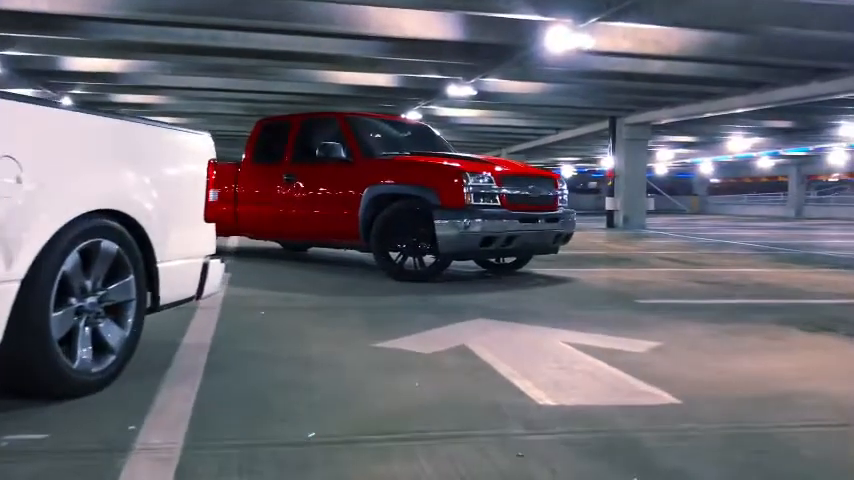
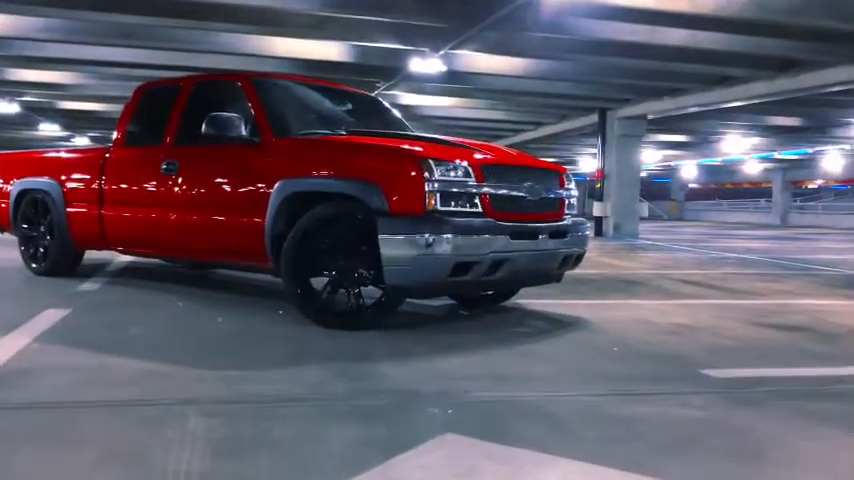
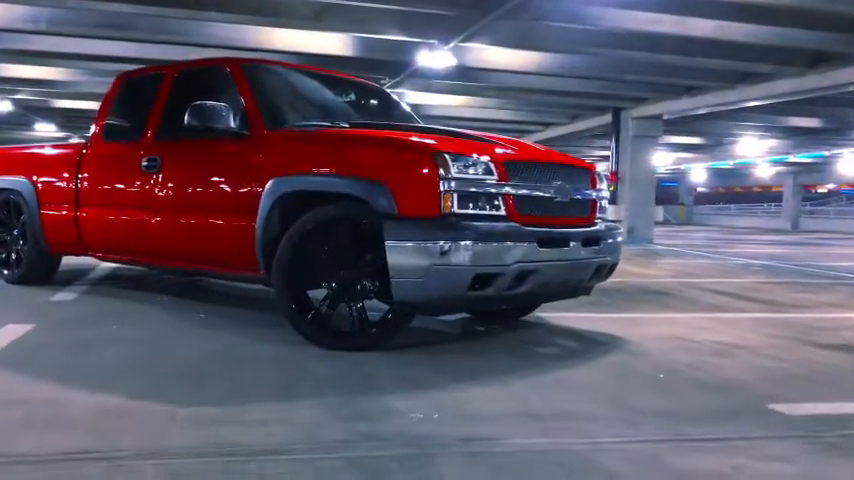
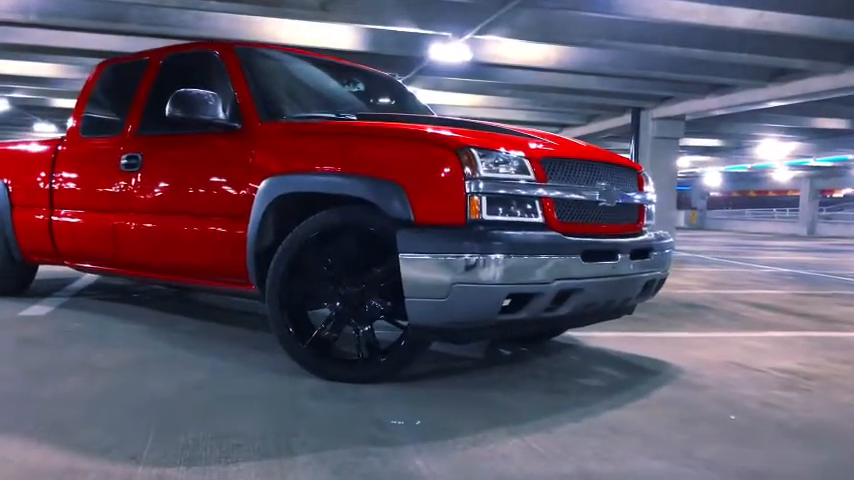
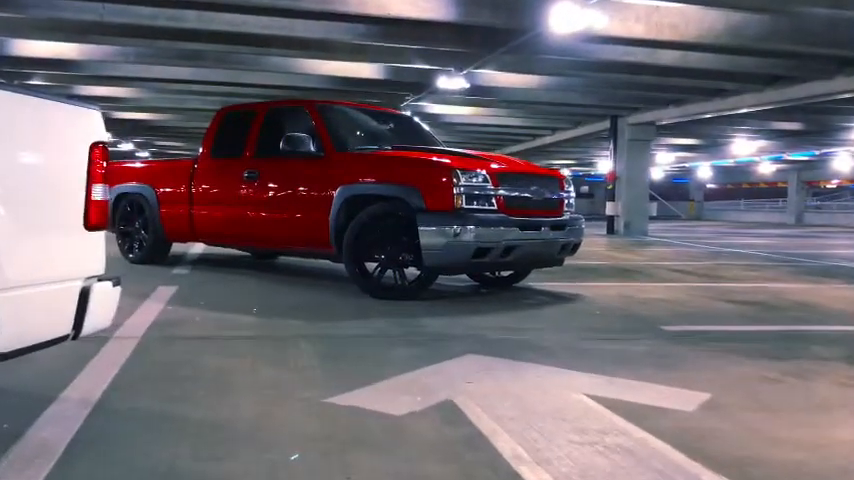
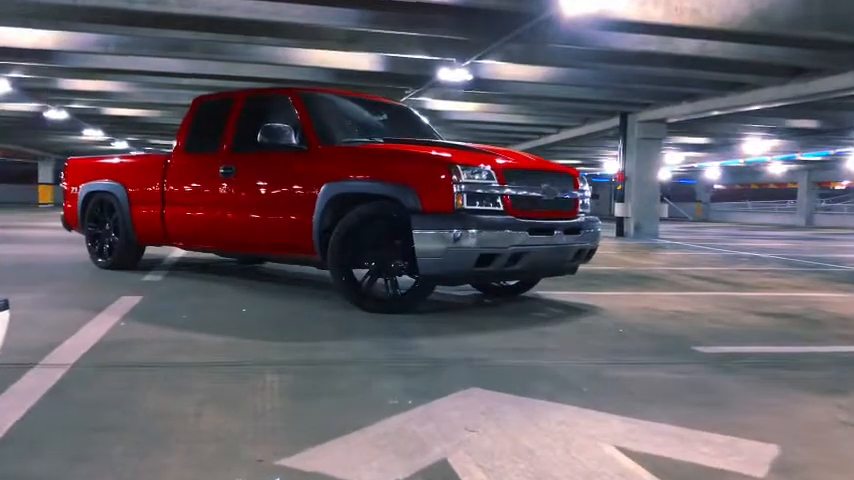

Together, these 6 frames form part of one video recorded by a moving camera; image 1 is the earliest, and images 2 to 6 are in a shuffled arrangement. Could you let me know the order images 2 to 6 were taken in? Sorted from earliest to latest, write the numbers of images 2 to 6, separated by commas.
5, 6, 2, 3, 4
